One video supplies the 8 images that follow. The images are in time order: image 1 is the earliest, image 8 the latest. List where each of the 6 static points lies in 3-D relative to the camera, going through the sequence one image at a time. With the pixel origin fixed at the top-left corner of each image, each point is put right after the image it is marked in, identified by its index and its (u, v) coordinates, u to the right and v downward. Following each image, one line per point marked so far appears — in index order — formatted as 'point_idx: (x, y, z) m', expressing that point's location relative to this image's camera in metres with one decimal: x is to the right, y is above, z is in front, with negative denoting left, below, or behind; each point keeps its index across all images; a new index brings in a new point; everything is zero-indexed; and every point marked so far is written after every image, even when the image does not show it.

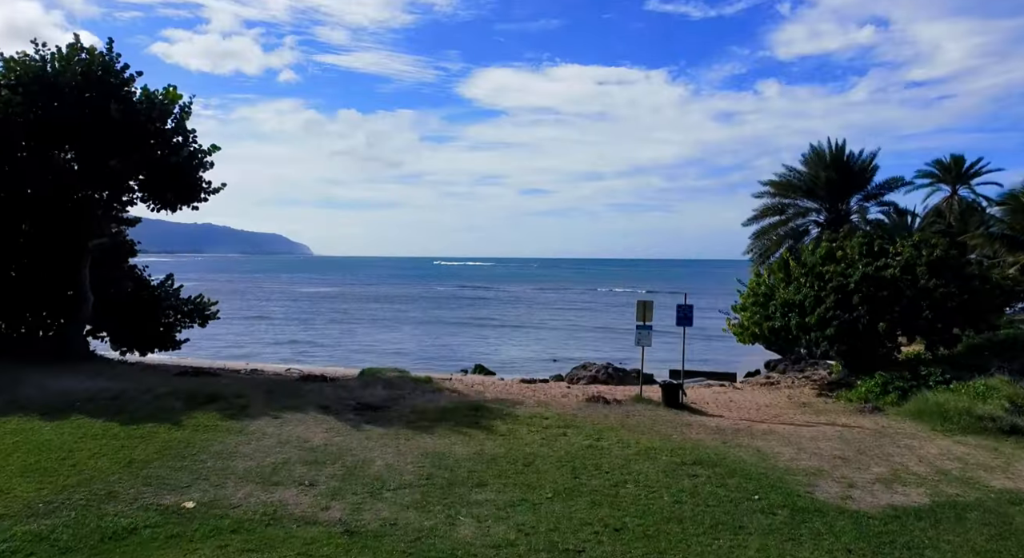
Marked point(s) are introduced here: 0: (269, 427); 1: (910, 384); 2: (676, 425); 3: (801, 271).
0: (-2.2, -1.3, +6.5) m
1: (+4.4, -1.2, +8.2) m
2: (+1.6, -1.4, +7.0) m
3: (+3.9, +0.1, +9.9) m
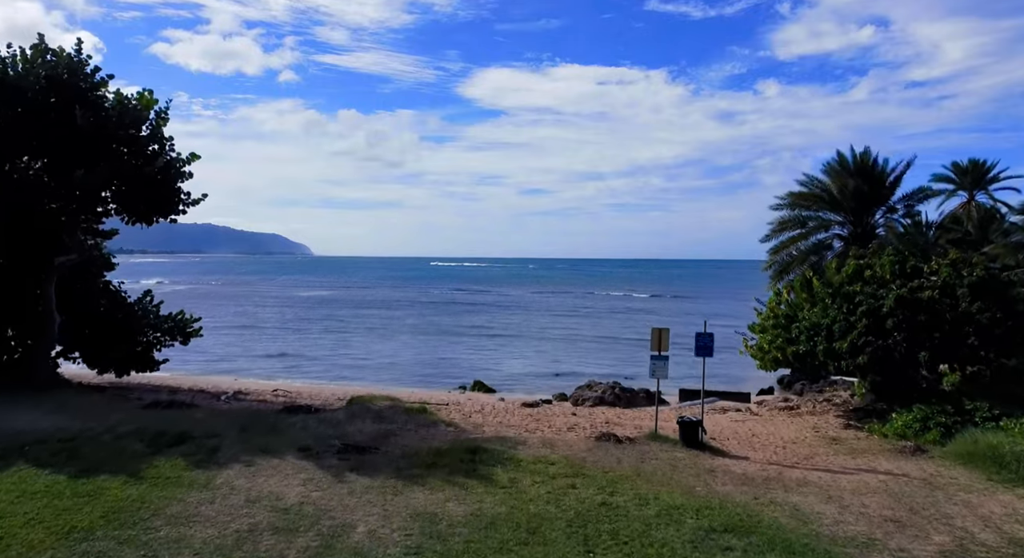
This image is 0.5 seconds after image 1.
0: (-2.1, -1.6, +5.7) m
1: (+4.5, -1.4, +7.4) m
2: (+1.6, -1.7, +6.3) m
3: (+3.9, -0.2, +9.1) m
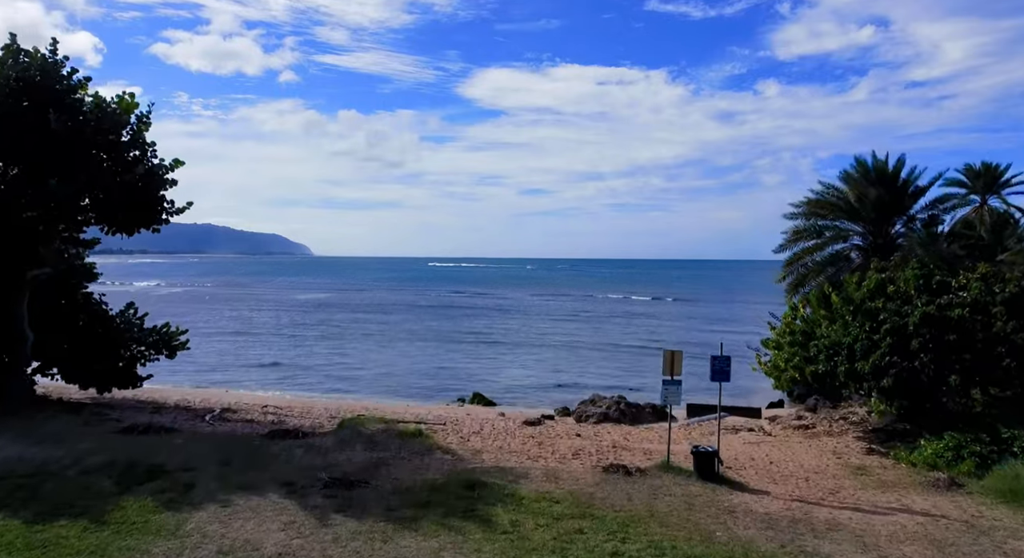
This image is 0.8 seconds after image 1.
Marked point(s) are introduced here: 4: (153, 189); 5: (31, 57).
0: (-2.1, -1.8, +5.2) m
1: (+4.5, -1.6, +6.9) m
2: (+1.6, -1.8, +5.7) m
3: (+3.9, -0.3, +8.6) m
4: (-4.8, +1.2, +9.8) m
5: (-5.8, +2.7, +8.9) m
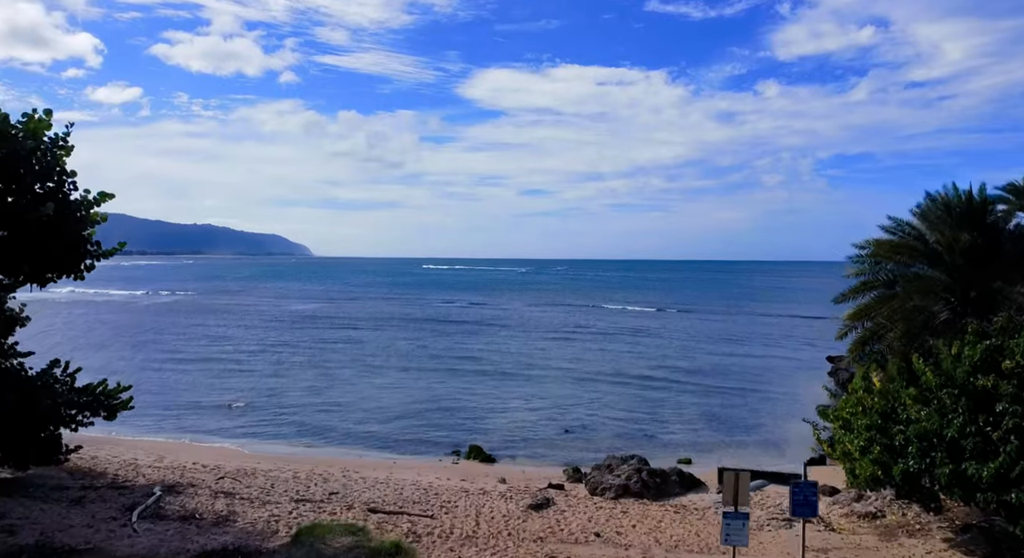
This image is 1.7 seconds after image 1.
0: (-2.1, -2.4, +3.3) m
1: (+4.5, -2.2, +5.0) m
2: (+1.6, -2.5, +3.8) m
3: (+3.9, -1.0, +6.7) m
4: (-4.8, +0.5, +8.0) m
5: (-5.8, +2.0, +7.0) m
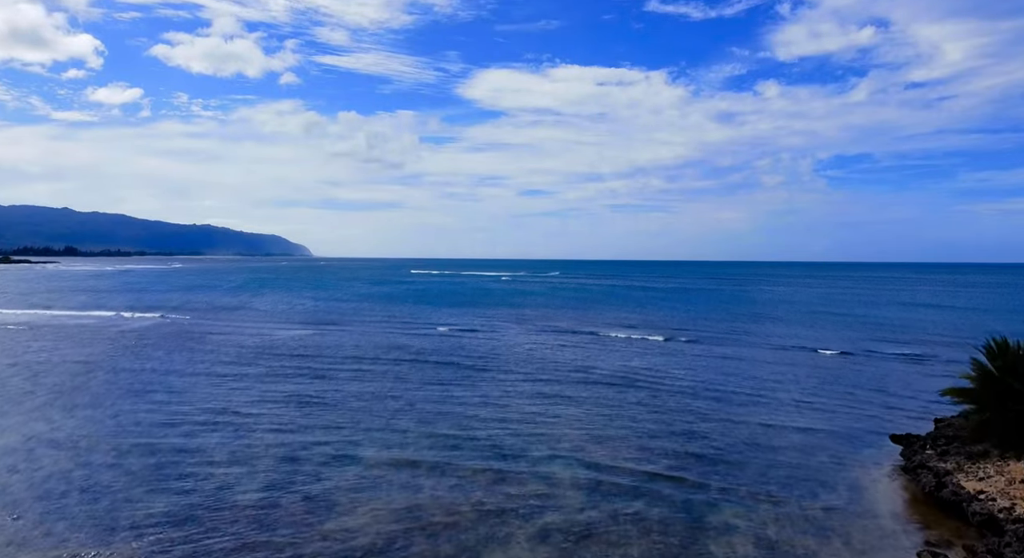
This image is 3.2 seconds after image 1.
0: (-2.1, -4.0, -0.5) m
1: (+4.5, -3.9, +1.2) m
2: (+1.7, -4.1, 0.0) m
3: (+4.0, -2.6, +2.9) m
4: (-4.7, -1.1, +4.1) m
5: (-5.7, +0.4, +3.2) m
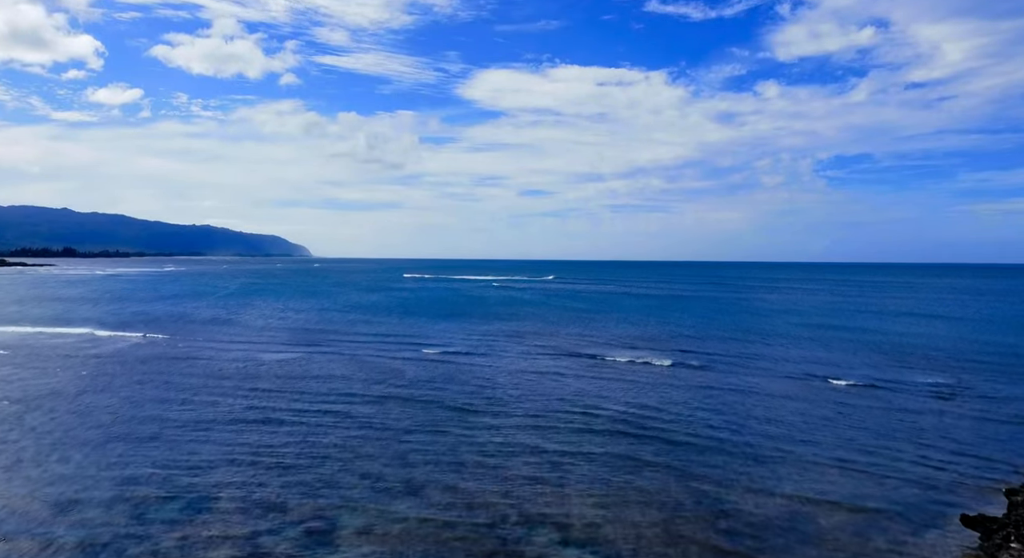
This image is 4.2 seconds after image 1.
0: (-2.0, -5.3, -3.5) m
1: (+4.6, -5.1, -1.8) m
2: (+1.7, -5.3, -3.0) m
3: (+4.0, -3.8, -0.1) m
4: (-4.7, -2.3, +1.1) m
5: (-5.7, -0.8, +0.2) m
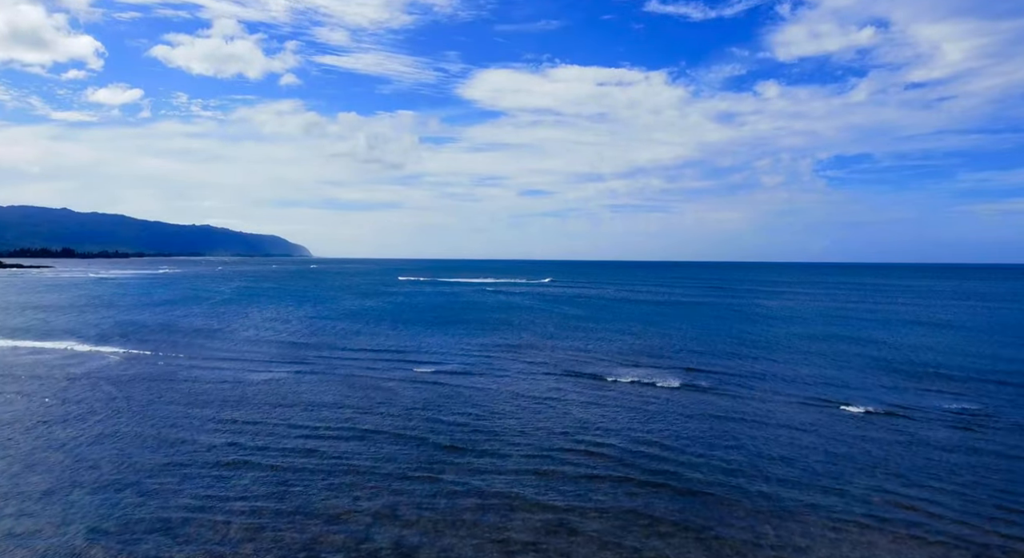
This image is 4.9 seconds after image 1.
0: (-2.0, -6.3, -5.8) m
1: (+4.6, -6.1, -4.1) m
2: (+1.7, -6.4, -5.2) m
3: (+4.0, -4.9, -2.4) m
4: (-4.7, -3.3, -1.1) m
5: (-5.7, -1.8, -2.1) m
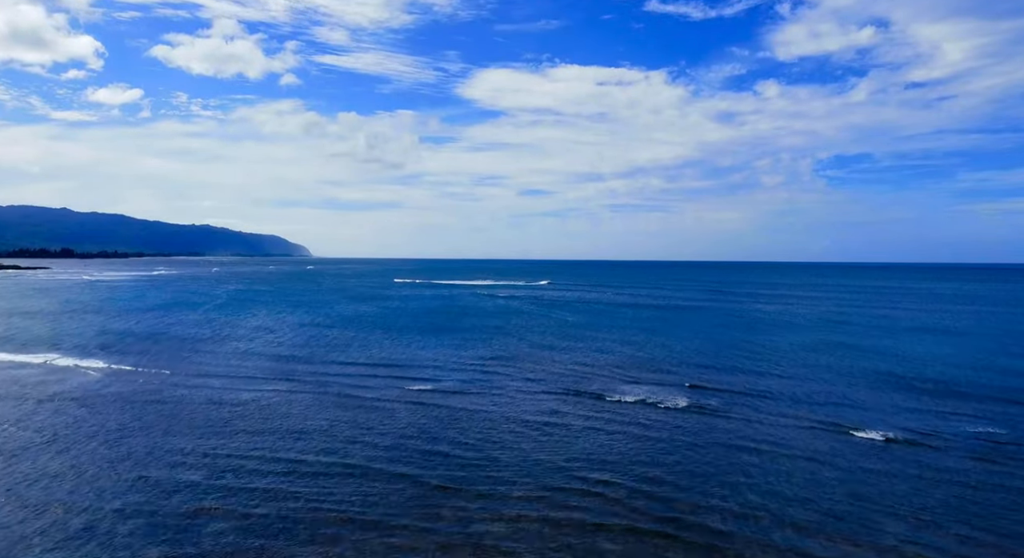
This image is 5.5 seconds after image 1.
0: (-2.1, -7.2, -8.0) m
1: (+4.5, -7.0, -6.3) m
2: (+1.6, -7.3, -7.4) m
3: (+3.9, -5.8, -4.6) m
4: (-4.8, -4.2, -3.3) m
5: (-5.8, -2.7, -4.3) m
